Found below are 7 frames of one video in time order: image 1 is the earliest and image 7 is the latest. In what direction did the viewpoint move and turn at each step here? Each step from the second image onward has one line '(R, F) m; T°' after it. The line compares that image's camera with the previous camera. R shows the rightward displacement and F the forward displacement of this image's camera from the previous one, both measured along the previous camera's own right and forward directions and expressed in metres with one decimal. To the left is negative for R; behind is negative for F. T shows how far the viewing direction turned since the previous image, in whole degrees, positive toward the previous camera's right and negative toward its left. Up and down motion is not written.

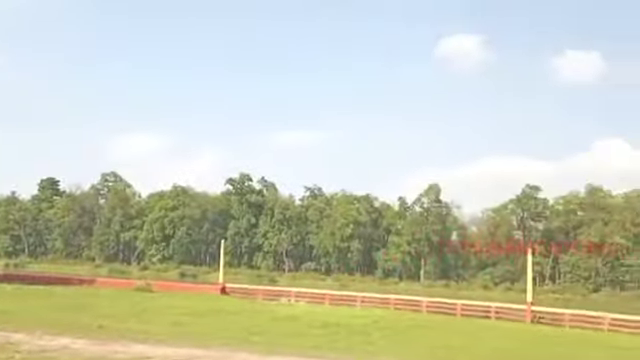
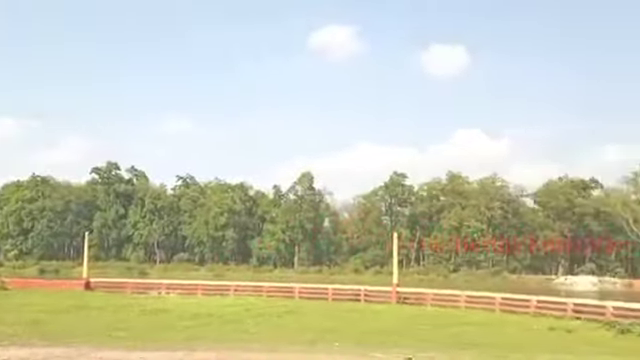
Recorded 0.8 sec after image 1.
(-1.2, +8.3) m; +12°
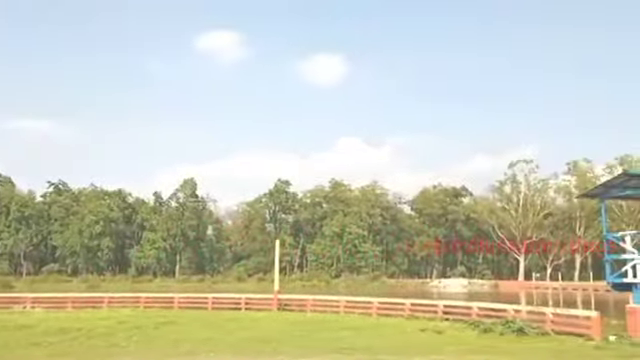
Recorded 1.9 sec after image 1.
(+0.1, 0.0) m; +11°
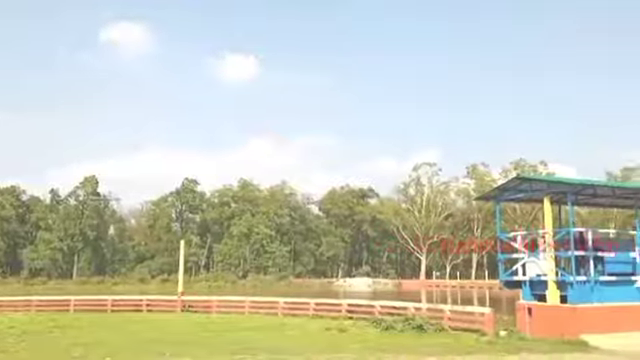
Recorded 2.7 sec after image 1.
(+0.1, 0.0) m; +9°
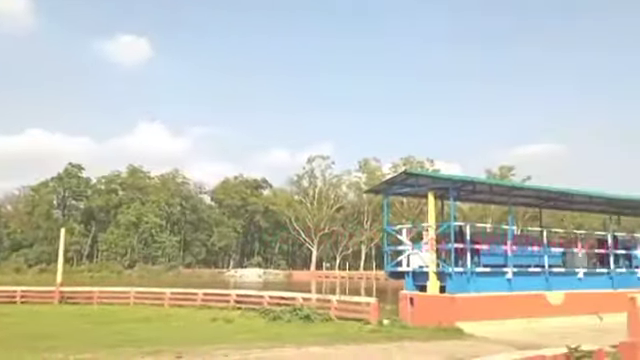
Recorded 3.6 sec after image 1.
(+0.1, 0.0) m; +10°
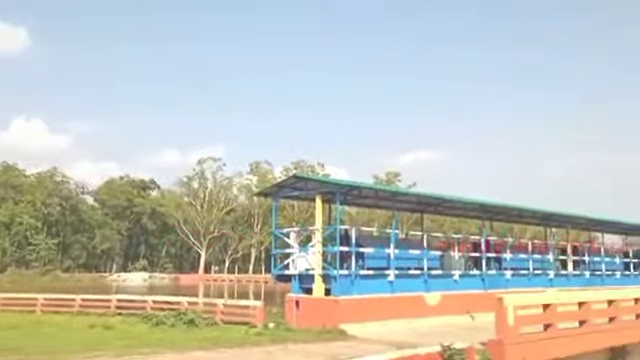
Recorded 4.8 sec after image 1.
(+0.1, 0.0) m; +10°
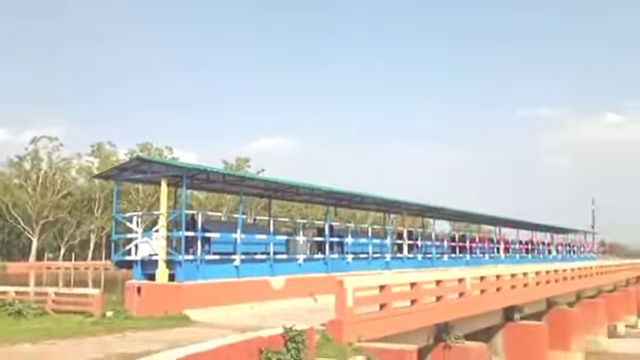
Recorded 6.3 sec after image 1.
(+0.1, 0.0) m; +14°
